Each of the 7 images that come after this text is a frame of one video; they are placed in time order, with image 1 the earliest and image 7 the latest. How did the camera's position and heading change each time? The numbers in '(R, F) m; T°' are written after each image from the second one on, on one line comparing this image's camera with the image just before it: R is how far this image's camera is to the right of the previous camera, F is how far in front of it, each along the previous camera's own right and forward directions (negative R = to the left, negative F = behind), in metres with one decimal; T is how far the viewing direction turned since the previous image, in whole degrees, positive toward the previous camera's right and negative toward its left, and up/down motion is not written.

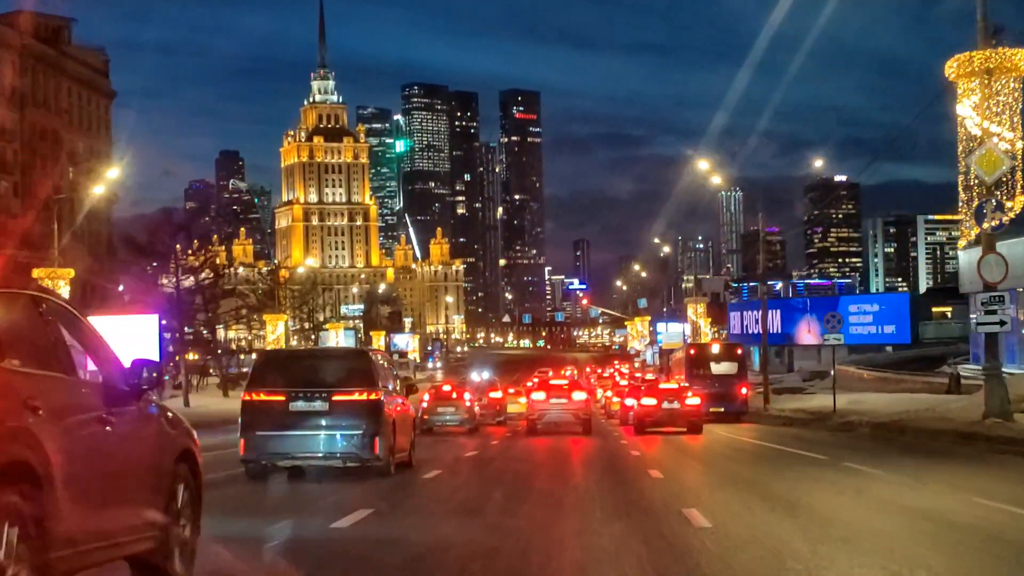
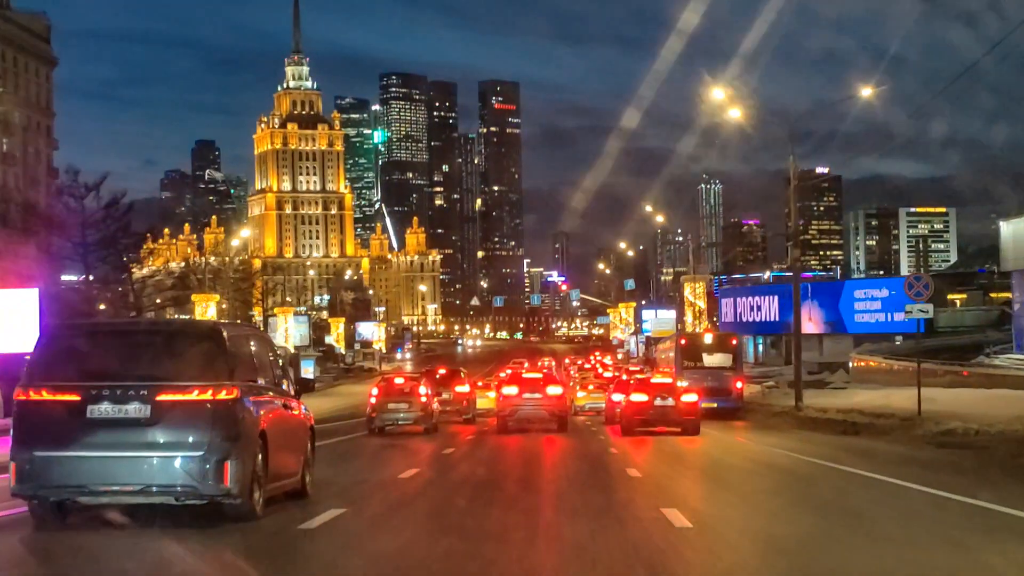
(+0.4, +6.3) m; +1°
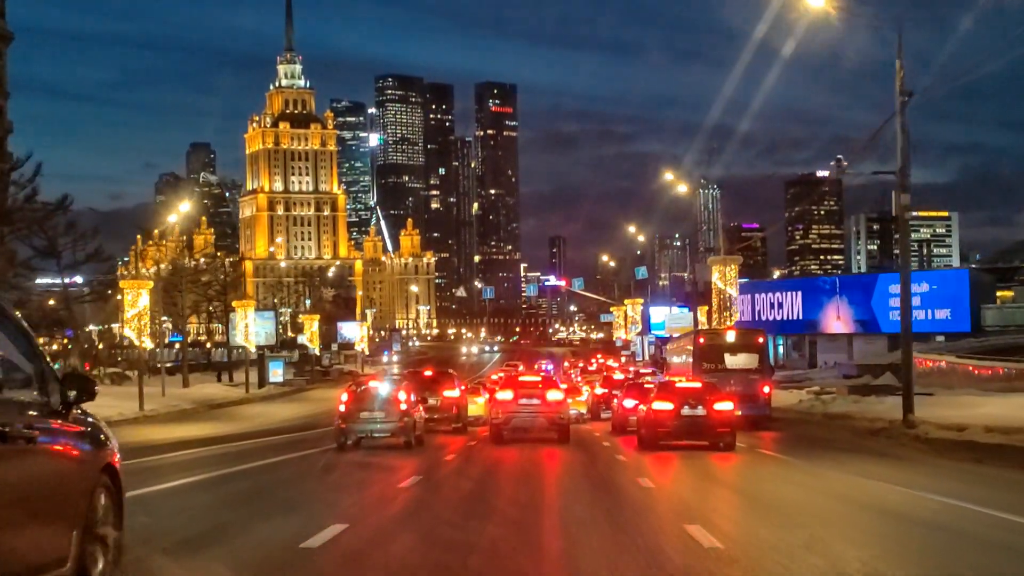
(+0.1, +6.4) m; 0°
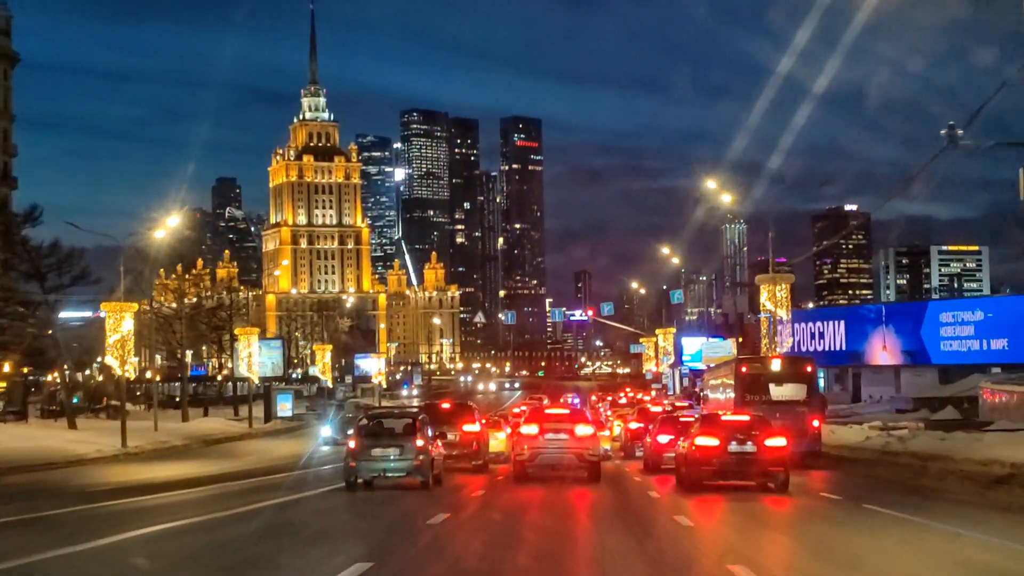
(+0.1, +3.2) m; -1°
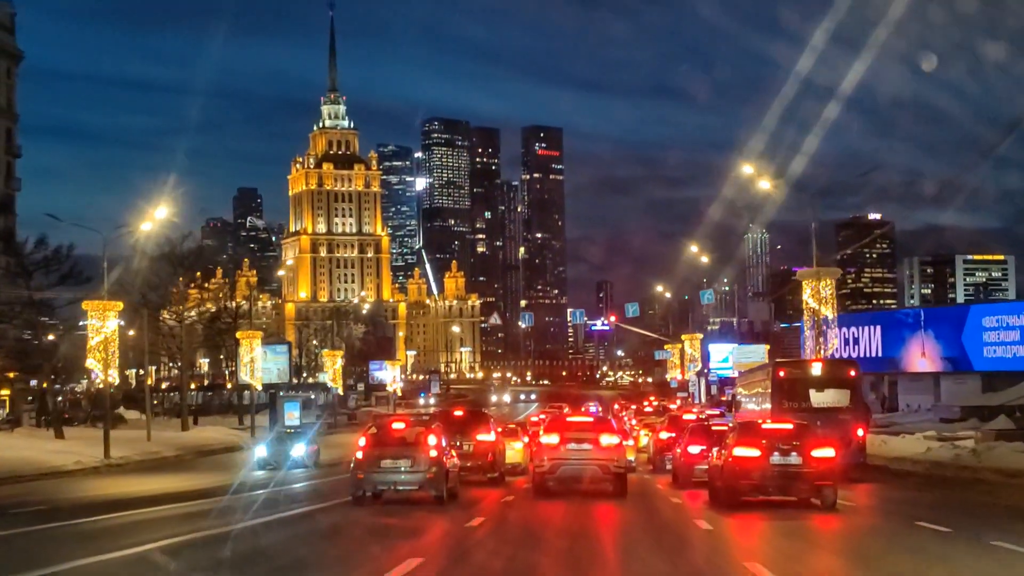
(+0.1, +2.4) m; -1°
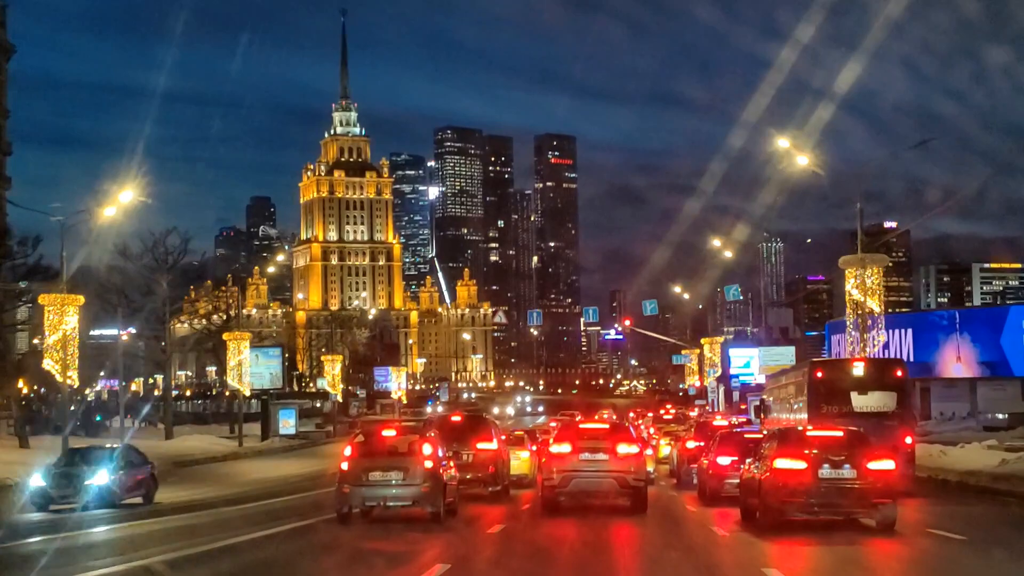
(+0.2, +2.8) m; -1°
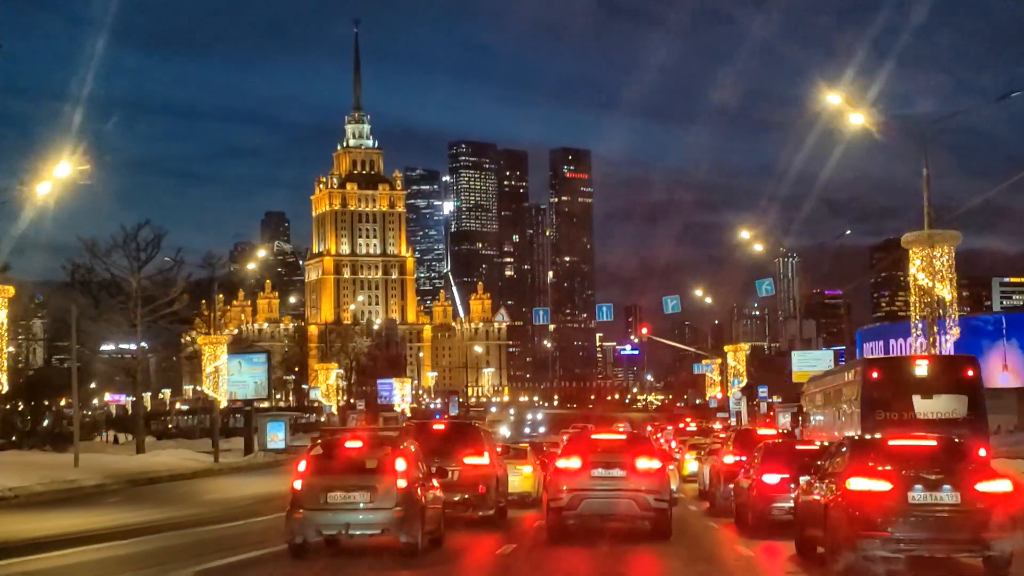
(+0.3, +3.5) m; -1°
